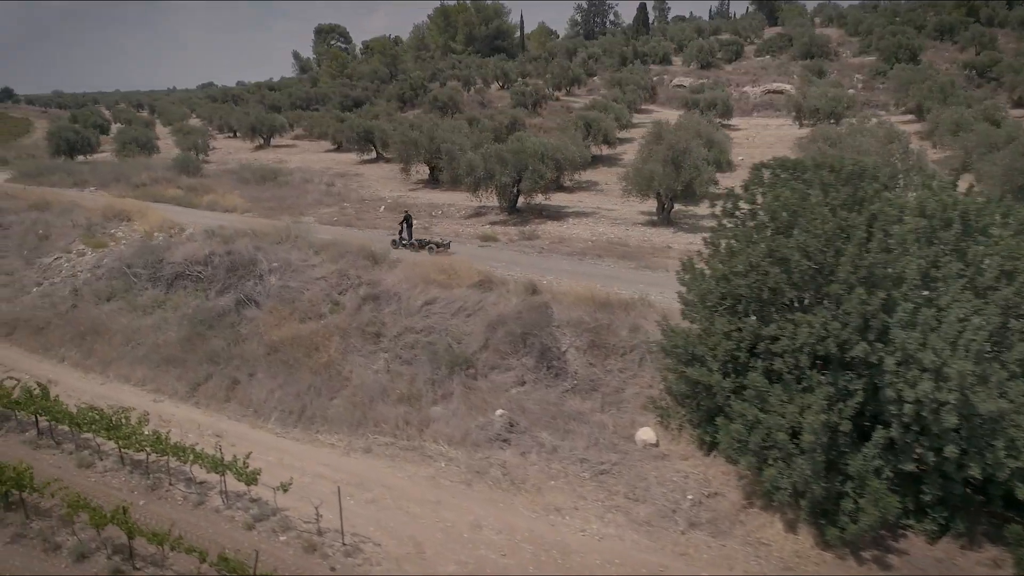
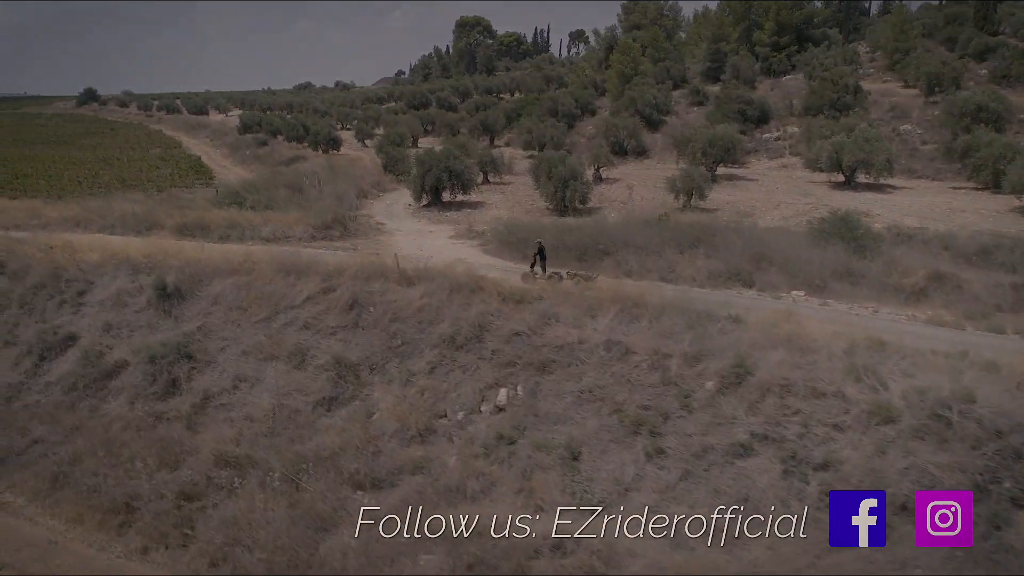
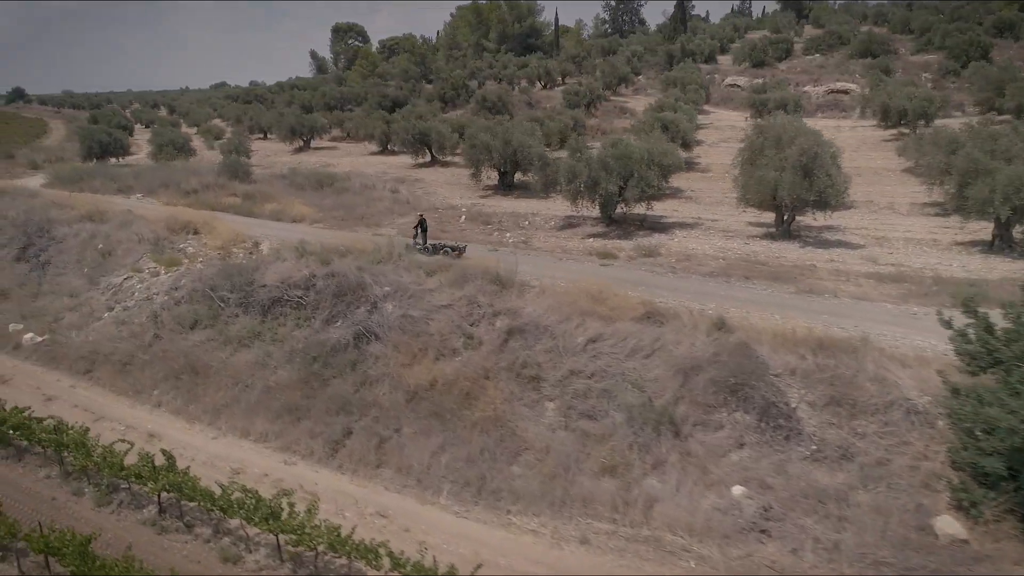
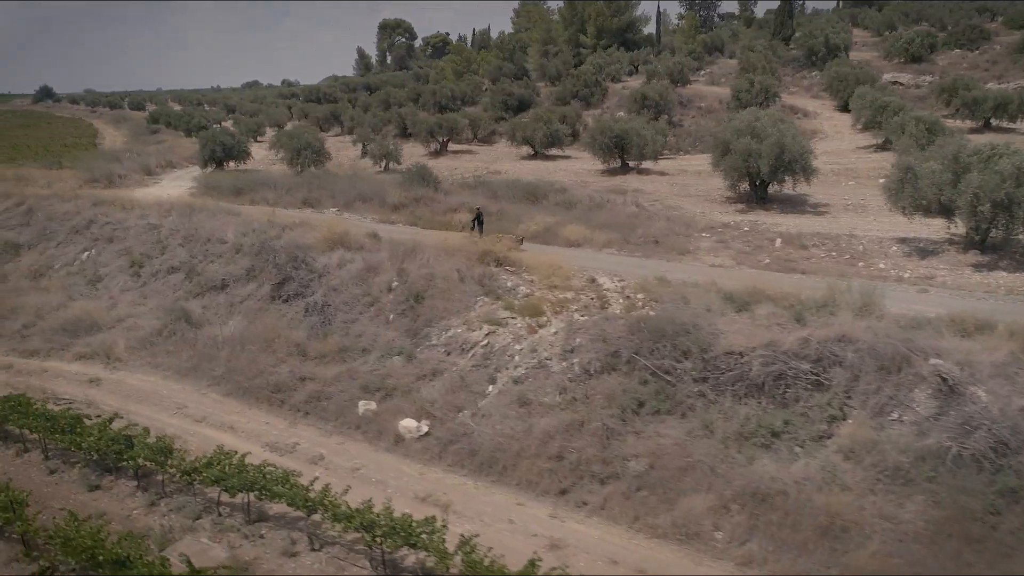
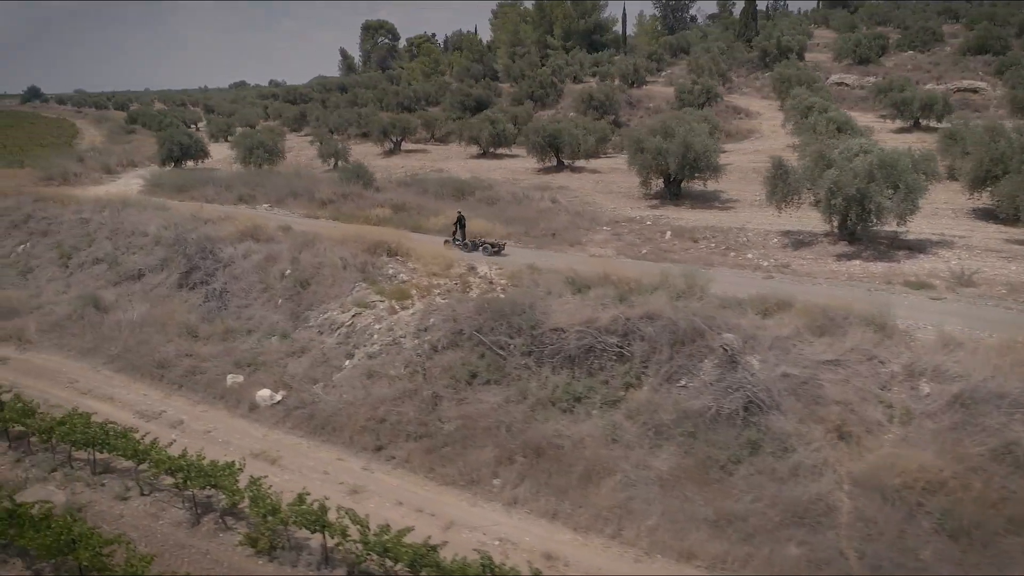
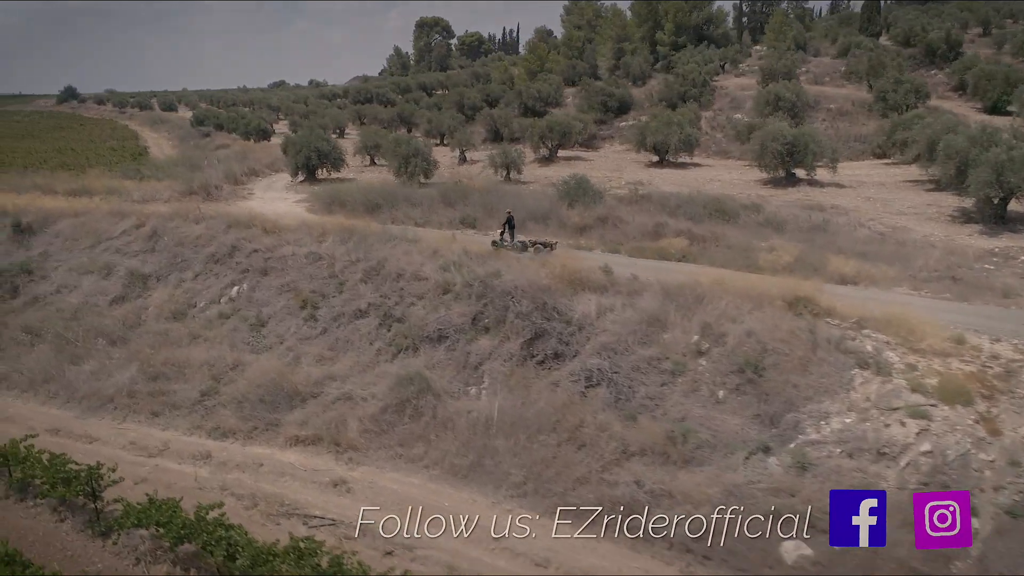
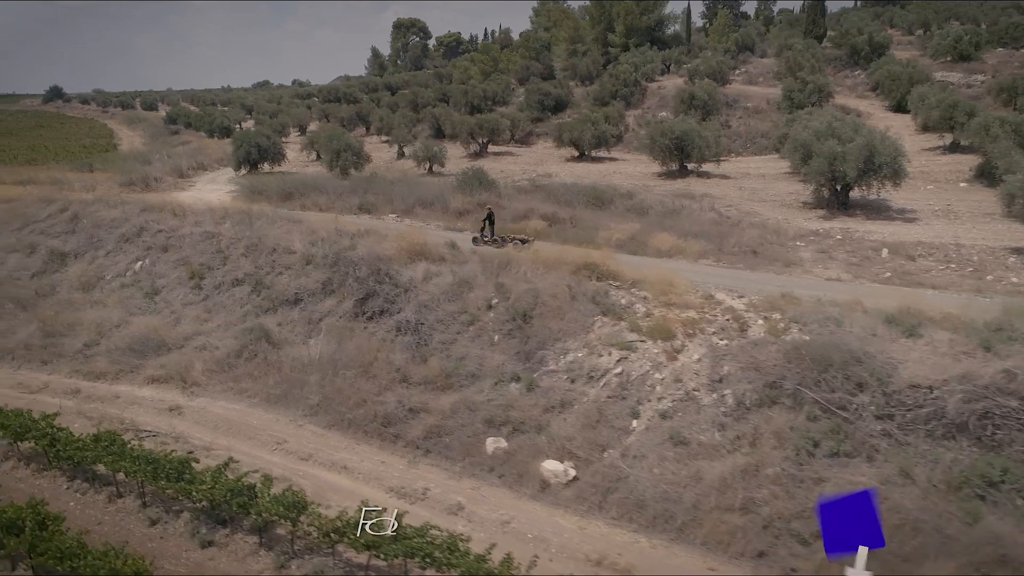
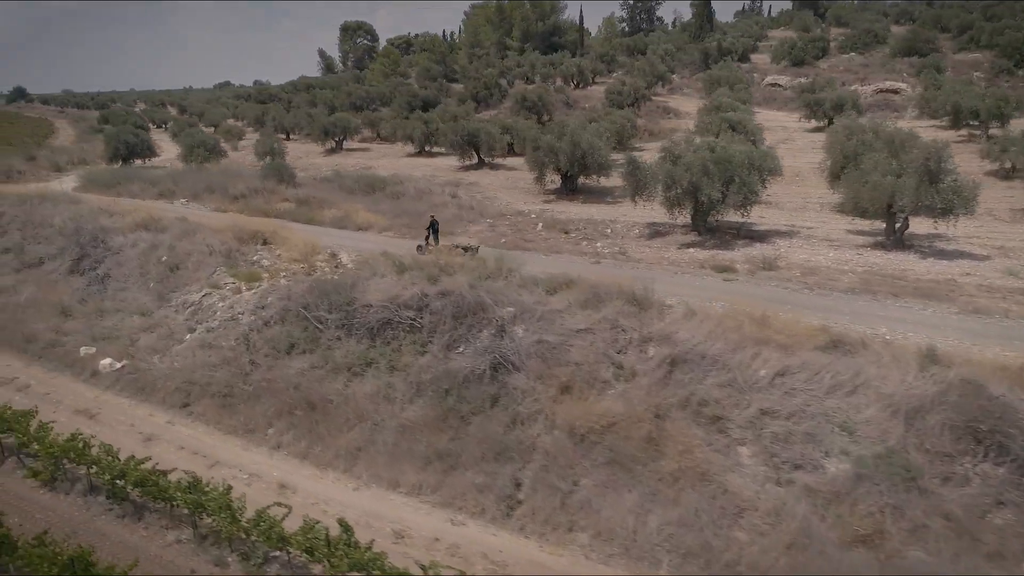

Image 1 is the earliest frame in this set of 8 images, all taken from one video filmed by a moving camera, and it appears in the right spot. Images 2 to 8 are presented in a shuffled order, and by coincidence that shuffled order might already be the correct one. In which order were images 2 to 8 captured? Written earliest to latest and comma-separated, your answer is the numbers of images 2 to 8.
3, 8, 5, 4, 7, 6, 2
